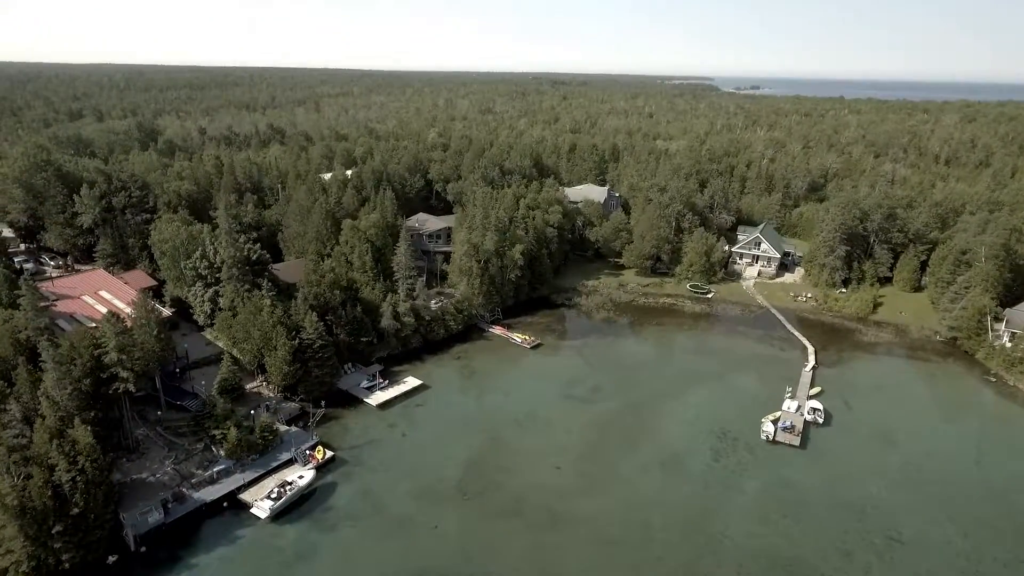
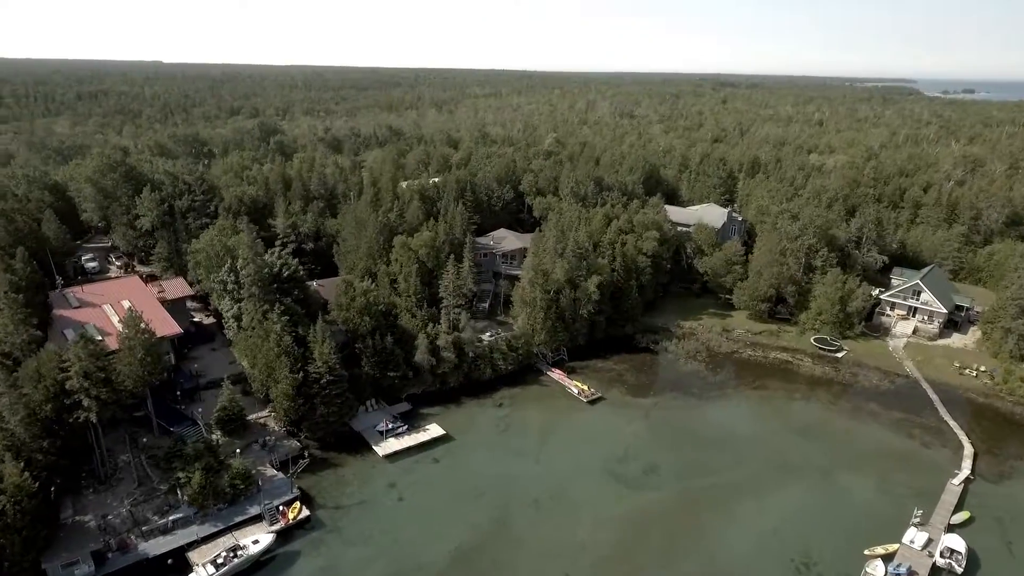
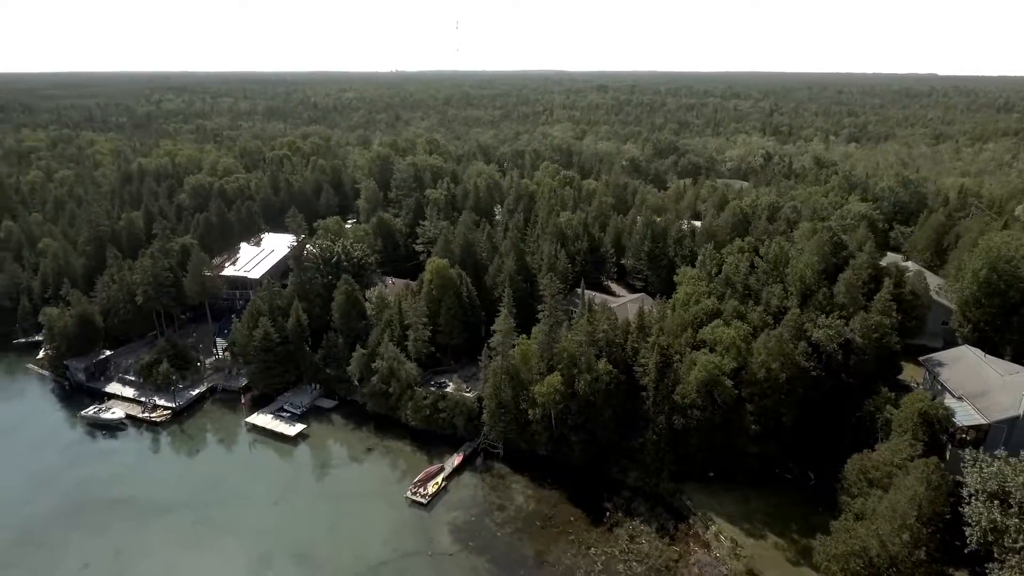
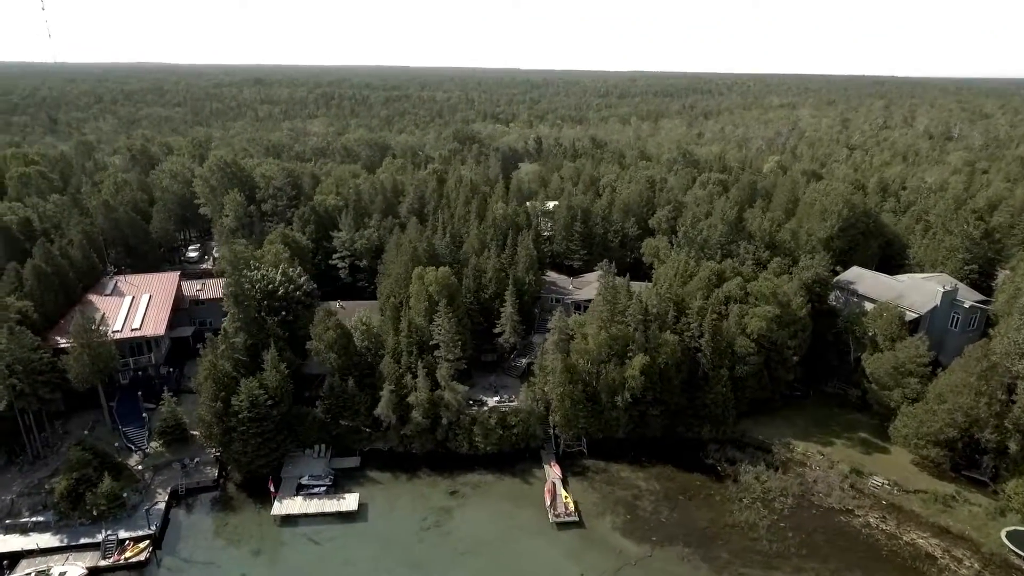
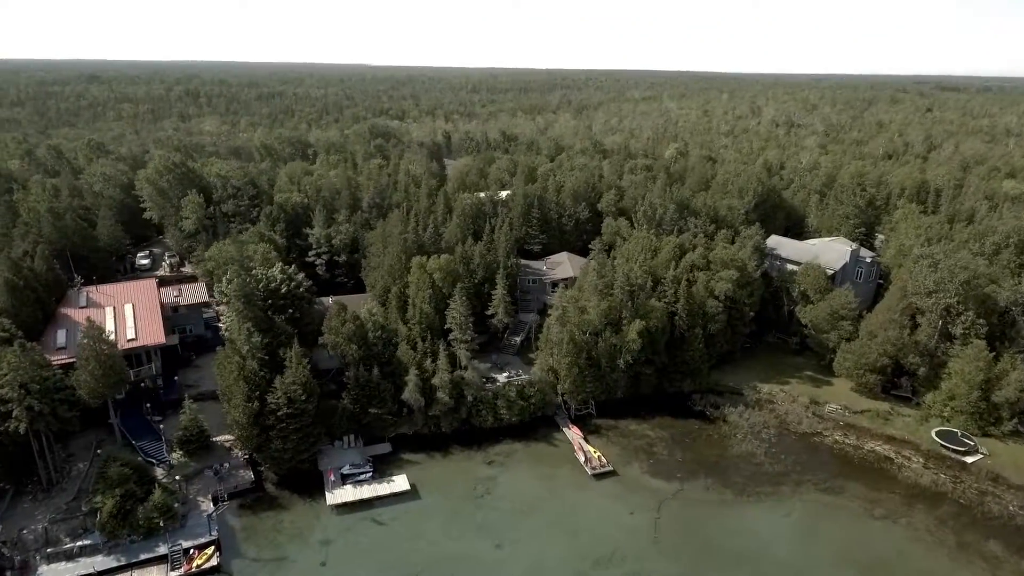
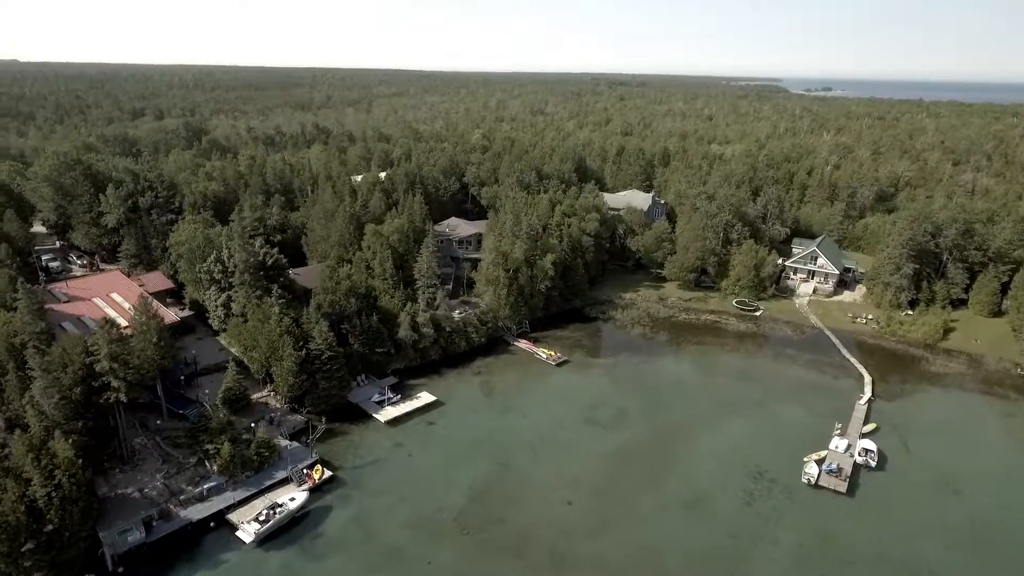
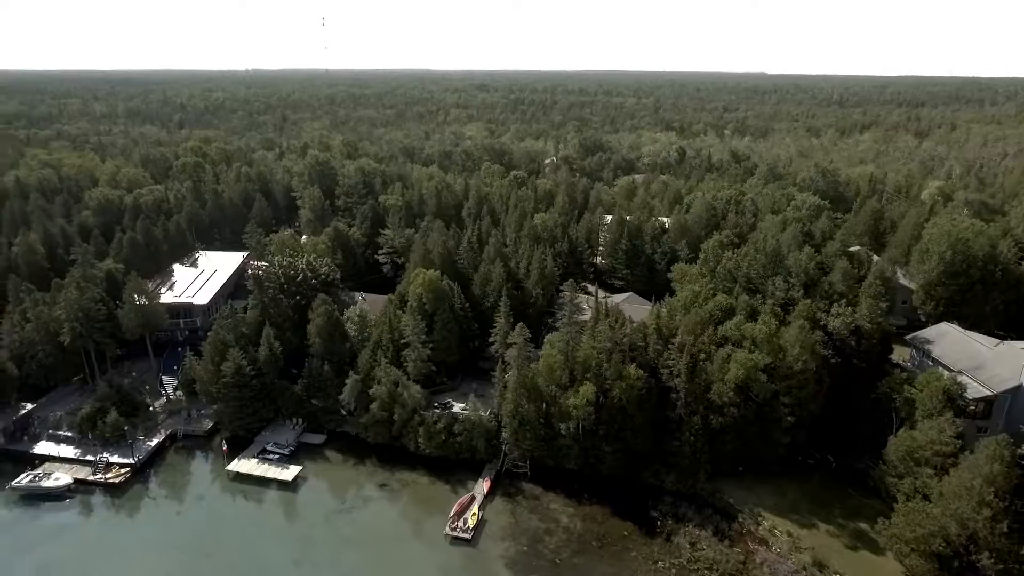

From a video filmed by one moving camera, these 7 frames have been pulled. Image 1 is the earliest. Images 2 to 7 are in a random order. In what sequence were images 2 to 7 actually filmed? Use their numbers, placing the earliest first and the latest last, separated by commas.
6, 2, 5, 4, 7, 3
